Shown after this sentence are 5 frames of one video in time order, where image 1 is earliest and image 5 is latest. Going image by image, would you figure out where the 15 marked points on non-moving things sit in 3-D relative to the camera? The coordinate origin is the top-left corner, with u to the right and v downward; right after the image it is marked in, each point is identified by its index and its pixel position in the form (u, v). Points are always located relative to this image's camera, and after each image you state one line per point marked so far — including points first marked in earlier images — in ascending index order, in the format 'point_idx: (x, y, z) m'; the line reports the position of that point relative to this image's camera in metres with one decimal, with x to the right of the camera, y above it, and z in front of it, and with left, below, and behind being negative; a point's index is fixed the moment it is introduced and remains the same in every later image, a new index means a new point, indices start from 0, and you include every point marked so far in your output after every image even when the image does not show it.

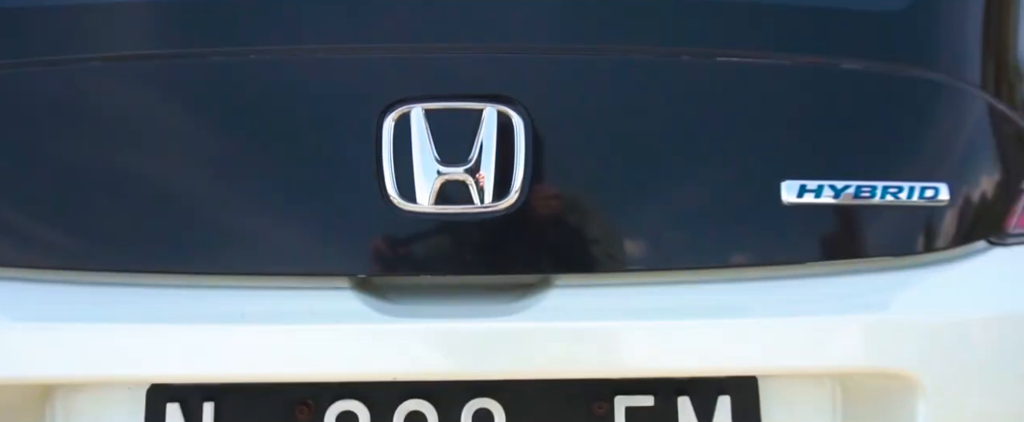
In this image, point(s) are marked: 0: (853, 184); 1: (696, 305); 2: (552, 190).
0: (+0.2, 0.0, +0.5) m
1: (+0.1, -0.1, +0.5) m
2: (0.0, 0.0, +0.5) m
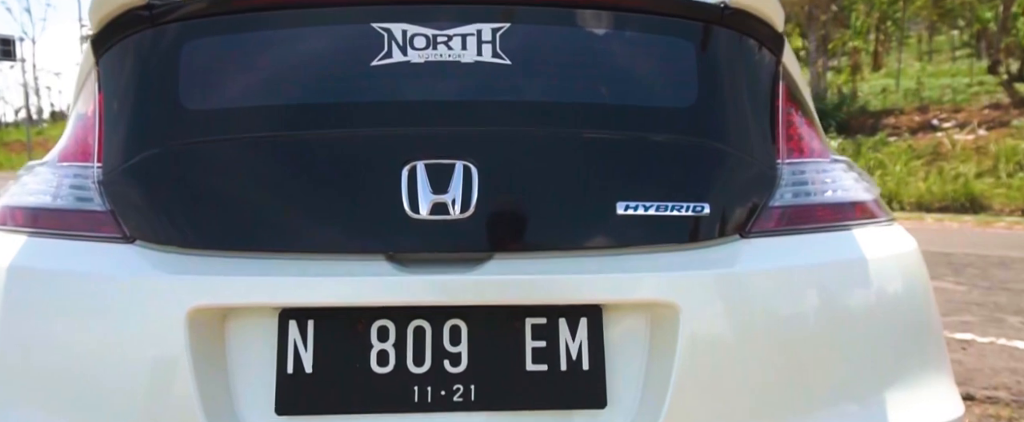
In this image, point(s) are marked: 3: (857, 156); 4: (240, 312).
0: (+0.2, 0.0, +1.0) m
1: (+0.1, -0.1, +0.9) m
2: (0.0, 0.0, +0.9) m
3: (+6.1, +1.0, +12.6) m
4: (-0.3, -0.1, +0.9) m
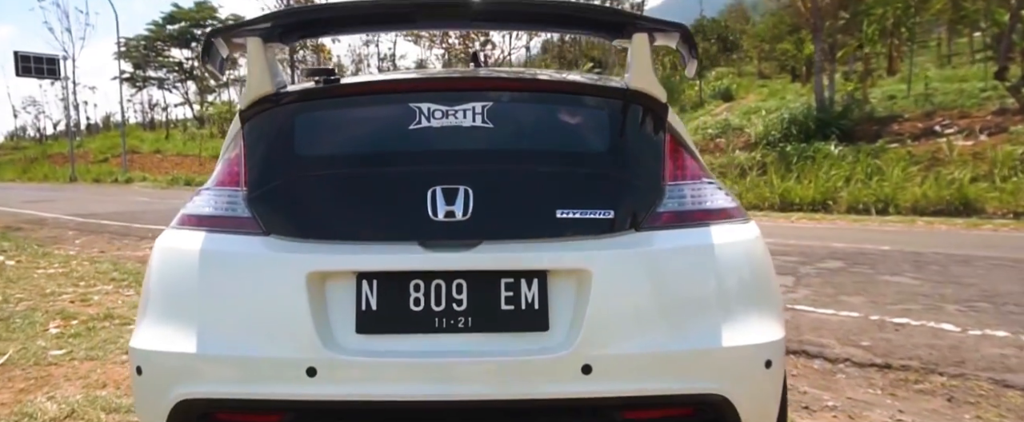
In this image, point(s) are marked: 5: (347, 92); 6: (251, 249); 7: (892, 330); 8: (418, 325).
0: (+0.1, 0.0, +1.6) m
1: (0.0, -0.1, +1.5) m
2: (-0.1, 0.0, +1.6) m
3: (+6.4, +0.9, +13.1) m
4: (-0.4, -0.1, +1.5) m
5: (-0.4, +0.3, +1.7) m
6: (-0.6, -0.1, +1.6) m
7: (+2.0, -0.6, +3.7) m
8: (-0.2, -0.2, +1.5) m
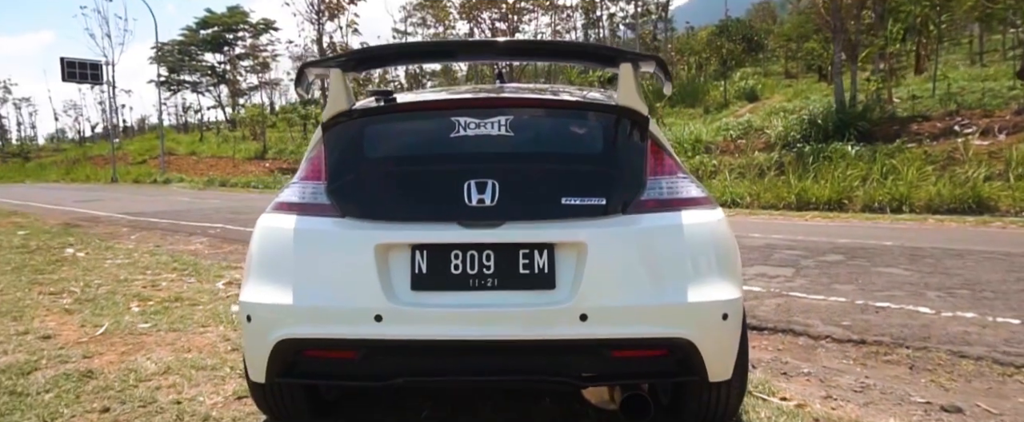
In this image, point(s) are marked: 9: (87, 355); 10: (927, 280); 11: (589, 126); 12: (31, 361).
0: (+0.2, 0.0, +2.1) m
1: (+0.1, 0.0, +2.0) m
2: (0.0, 0.0, +2.1) m
3: (+6.8, +0.9, +13.4) m
4: (-0.3, -0.1, +2.1) m
5: (-0.3, +0.3, +2.2) m
6: (-0.5, 0.0, +2.1) m
7: (+2.1, -0.6, +4.1) m
8: (-0.2, -0.2, +2.0) m
9: (-2.0, -0.7, +3.4) m
10: (+2.9, -0.5, +5.0) m
11: (+0.2, +0.3, +2.2) m
12: (-2.2, -0.7, +3.3) m
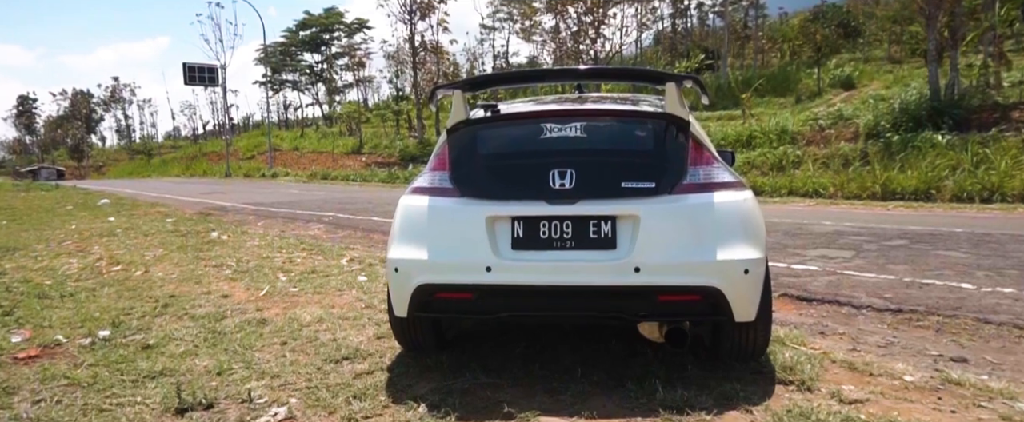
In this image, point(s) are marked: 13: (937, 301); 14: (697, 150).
0: (+0.5, +0.1, +2.8) m
1: (+0.4, 0.0, +2.8) m
2: (+0.3, +0.1, +2.8) m
3: (+8.4, +1.1, +13.2) m
4: (-0.1, 0.0, +2.8) m
5: (0.0, +0.4, +3.0) m
6: (-0.2, 0.0, +2.9) m
7: (+2.6, -0.5, +4.6) m
8: (+0.1, -0.1, +2.8) m
9: (-1.6, -0.6, +4.4) m
10: (+3.5, -0.4, +5.4) m
11: (+0.5, +0.3, +2.9) m
12: (-1.7, -0.6, +4.3) m
13: (+2.6, -0.5, +4.3) m
14: (+0.8, +0.2, +2.9) m
